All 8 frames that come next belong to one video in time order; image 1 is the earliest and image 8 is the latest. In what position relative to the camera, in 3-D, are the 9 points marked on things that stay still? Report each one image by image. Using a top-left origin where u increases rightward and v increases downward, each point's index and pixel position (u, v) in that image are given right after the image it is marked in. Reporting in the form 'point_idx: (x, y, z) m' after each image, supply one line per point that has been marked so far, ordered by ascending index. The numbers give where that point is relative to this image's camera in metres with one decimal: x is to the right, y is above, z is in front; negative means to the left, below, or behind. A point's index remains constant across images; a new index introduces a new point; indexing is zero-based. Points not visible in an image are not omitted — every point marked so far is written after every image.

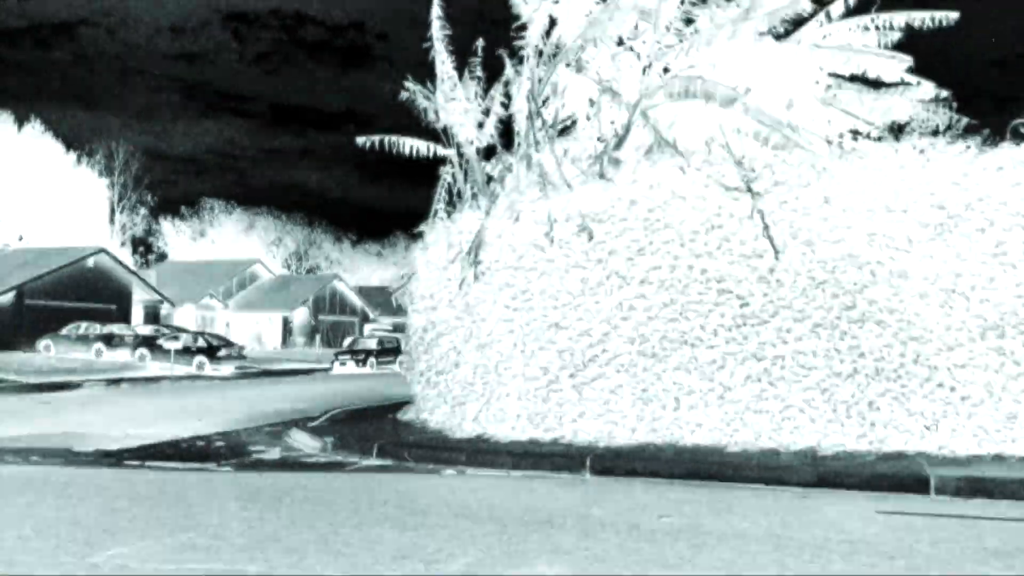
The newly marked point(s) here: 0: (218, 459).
0: (-5.3, -3.1, +15.7) m
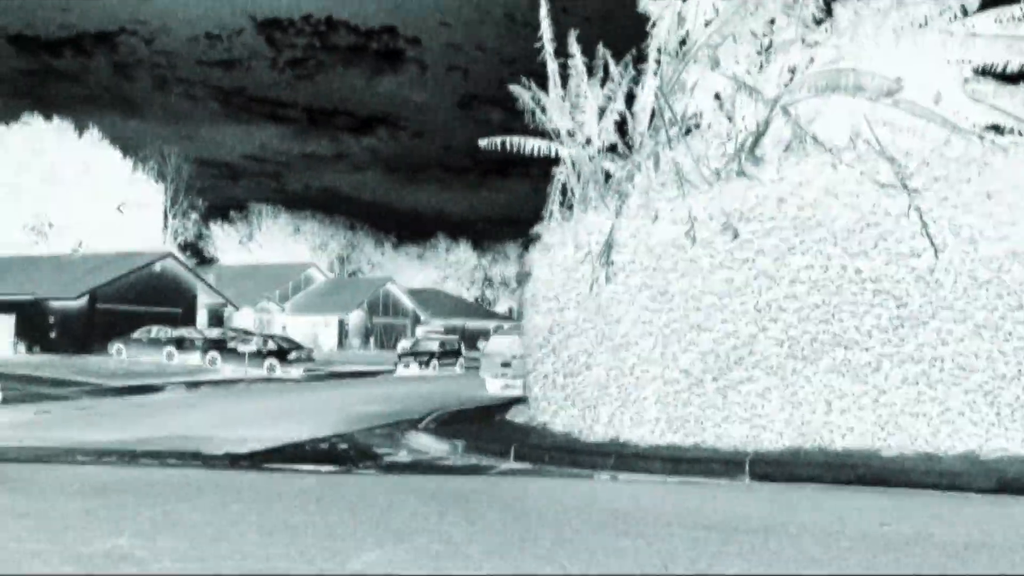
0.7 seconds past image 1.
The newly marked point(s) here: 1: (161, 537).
0: (-2.9, -3.1, +15.6) m
1: (-3.2, -2.3, +8.0) m
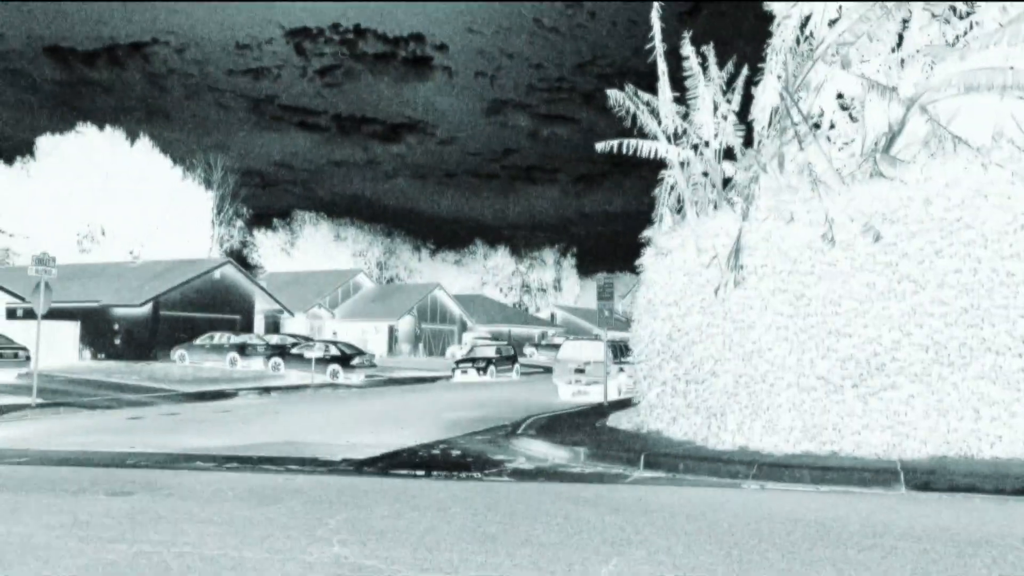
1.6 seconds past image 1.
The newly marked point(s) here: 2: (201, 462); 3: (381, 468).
0: (-0.6, -3.2, +15.4) m
1: (-1.3, -2.3, +7.9) m
2: (-5.8, -3.3, +16.2) m
3: (-2.4, -3.3, +15.8) m
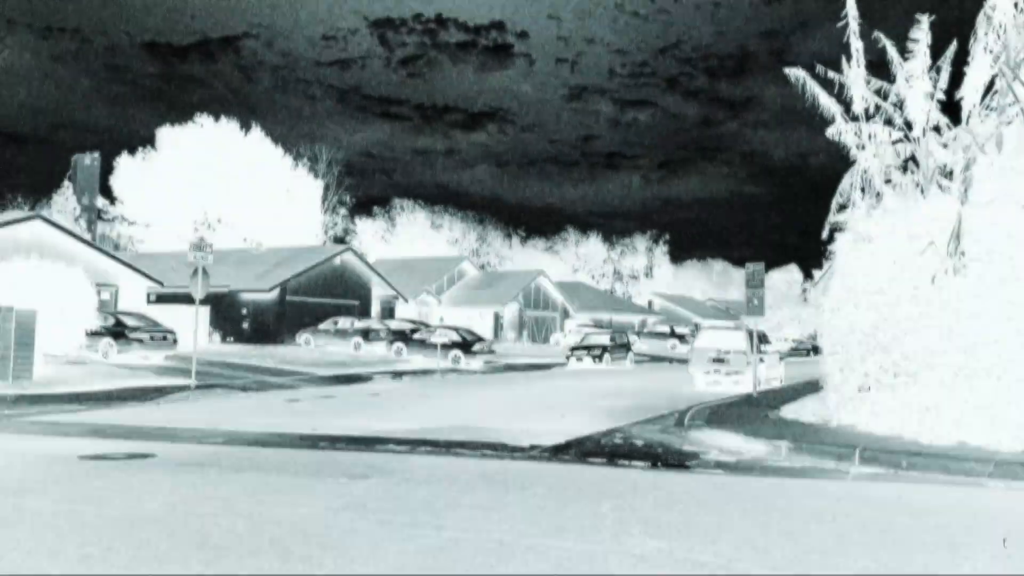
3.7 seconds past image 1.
0: (+2.8, -3.0, +15.1) m
1: (+1.5, -2.2, +7.7) m
2: (-2.2, -3.0, +16.4) m
3: (+1.1, -3.0, +15.6) m
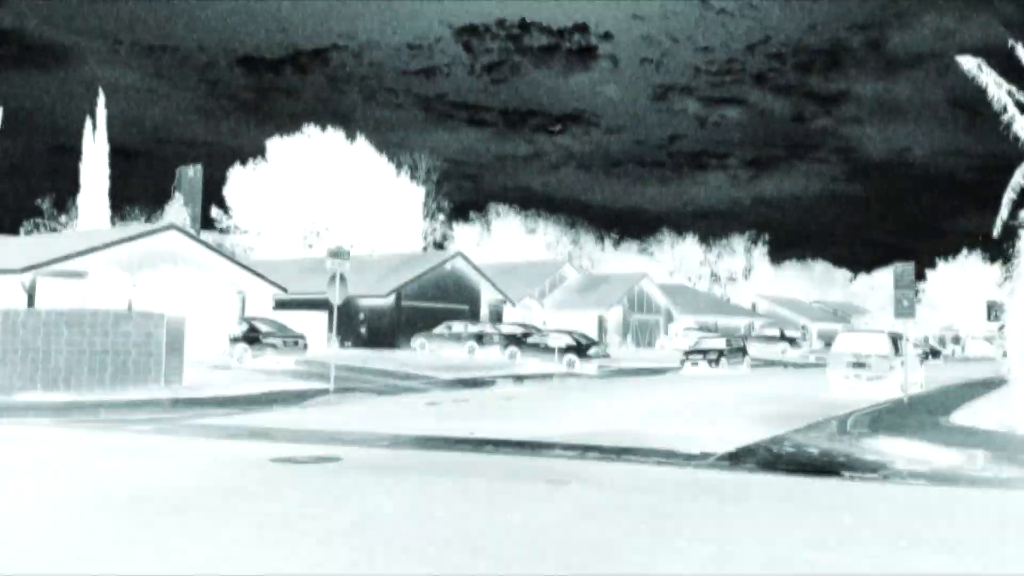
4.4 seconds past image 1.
0: (+5.8, -3.0, +14.5) m
1: (+3.8, -2.2, +7.2) m
2: (+0.9, -3.1, +16.3) m
3: (+4.2, -3.1, +15.2) m
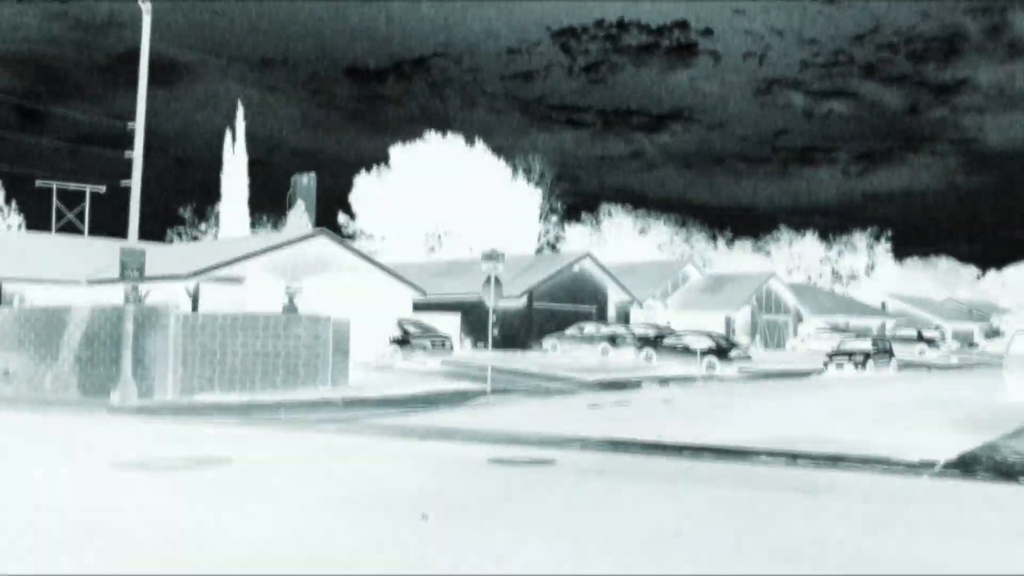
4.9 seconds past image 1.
0: (+9.3, -3.0, +13.4) m
1: (+6.4, -2.2, +6.4) m
2: (+4.7, -3.1, +15.8) m
3: (+7.8, -3.0, +14.3) m
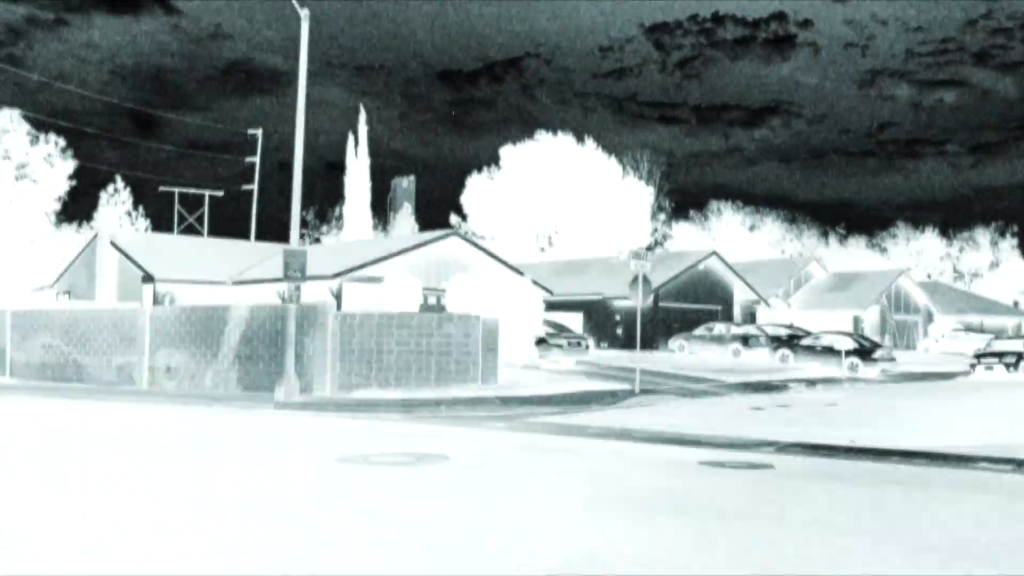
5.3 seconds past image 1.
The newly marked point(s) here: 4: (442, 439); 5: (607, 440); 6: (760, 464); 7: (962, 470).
0: (+12.6, -2.9, +12.0) m
1: (+9.0, -2.1, +5.4) m
2: (+8.2, -3.0, +14.8) m
3: (+11.2, -3.0, +13.1) m
4: (-1.5, -3.1, +17.9) m
5: (+1.8, -3.1, +17.8) m
6: (+4.0, -2.9, +14.4) m
7: (+7.7, -3.0, +14.7) m
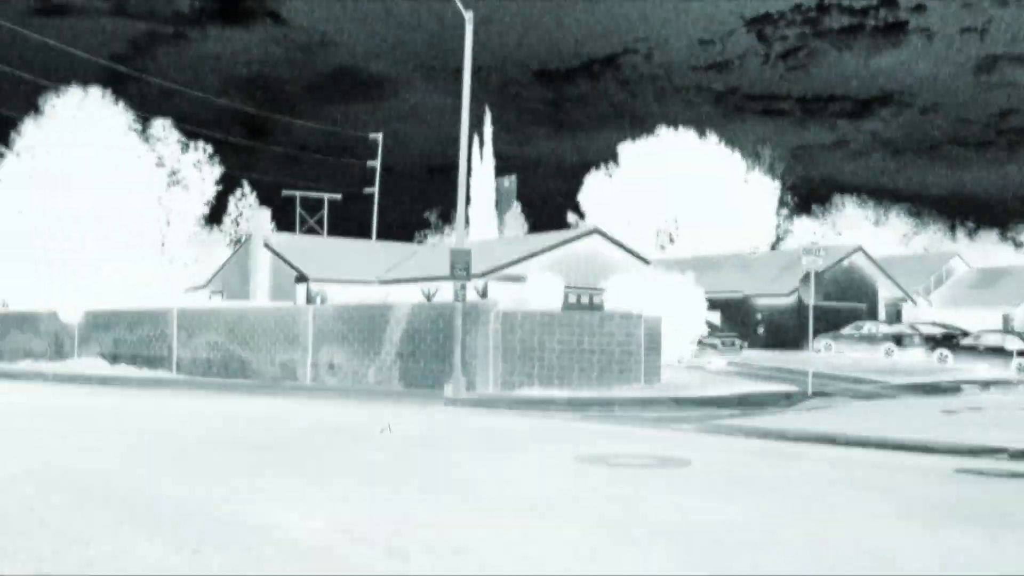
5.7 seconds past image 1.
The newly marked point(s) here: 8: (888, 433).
0: (+16.0, -2.8, +10.3) m
1: (+11.7, -2.1, +4.1) m
2: (+12.0, -2.9, +13.6) m
3: (+14.7, -2.9, +11.4) m
4: (+2.7, -3.1, +17.7) m
5: (+6.0, -3.1, +17.2) m
6: (+7.8, -2.8, +13.6) m
7: (+11.5, -2.9, +13.4) m
8: (+8.5, -3.3, +19.4) m
